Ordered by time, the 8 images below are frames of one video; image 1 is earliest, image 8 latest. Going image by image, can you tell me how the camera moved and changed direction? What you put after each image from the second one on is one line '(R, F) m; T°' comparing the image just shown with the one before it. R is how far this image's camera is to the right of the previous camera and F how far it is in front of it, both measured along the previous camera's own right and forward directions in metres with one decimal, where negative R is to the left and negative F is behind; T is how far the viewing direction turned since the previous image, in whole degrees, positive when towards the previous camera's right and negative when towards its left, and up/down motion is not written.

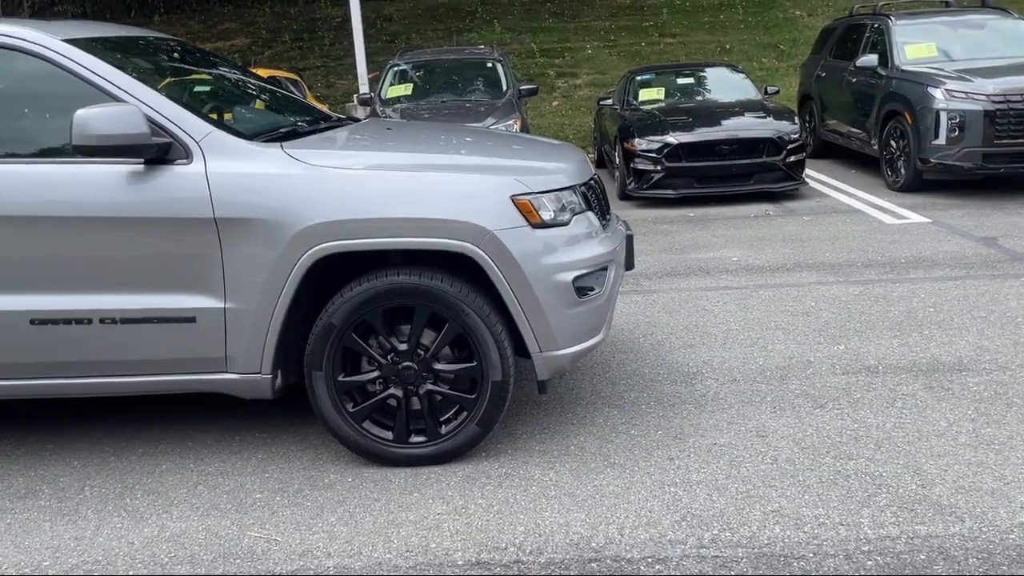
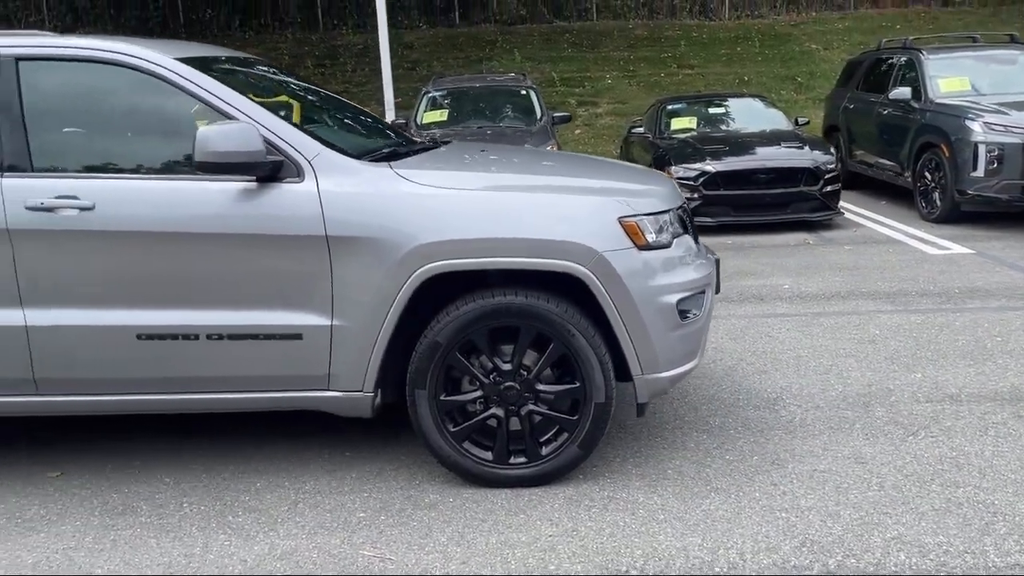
(-0.5, 0.0) m; 0°
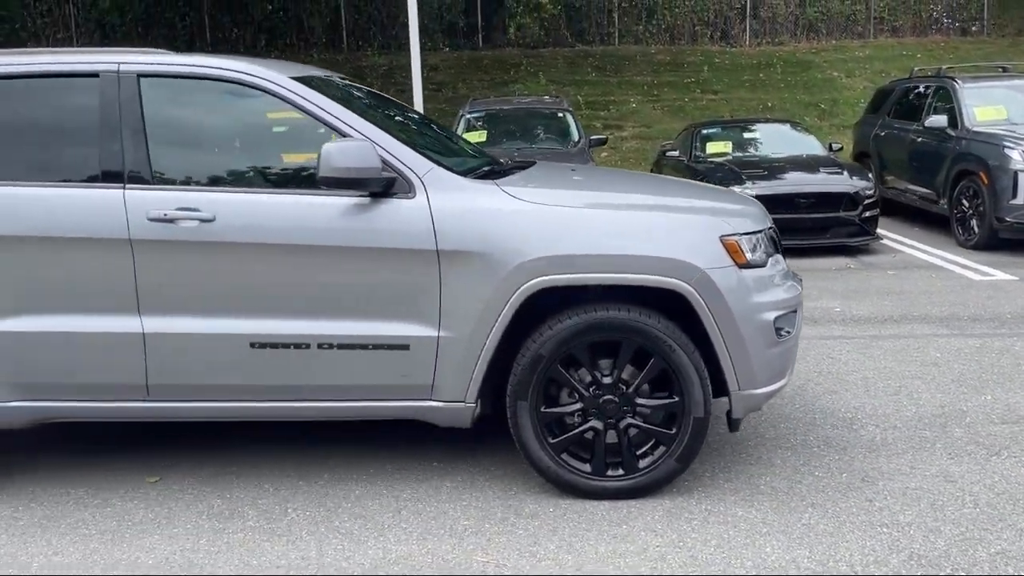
(-0.4, -0.1) m; 0°
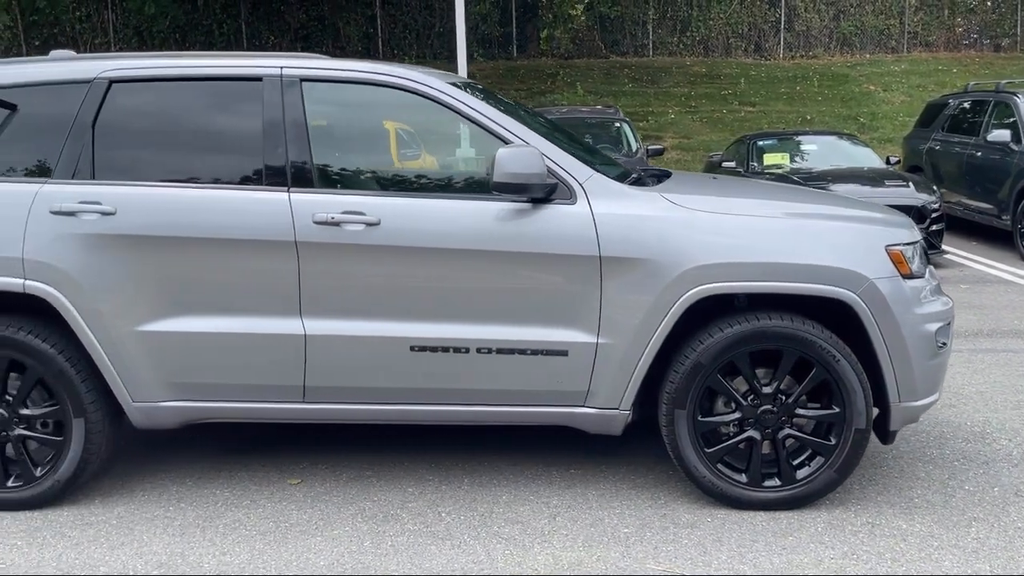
(-0.7, 0.0) m; -1°
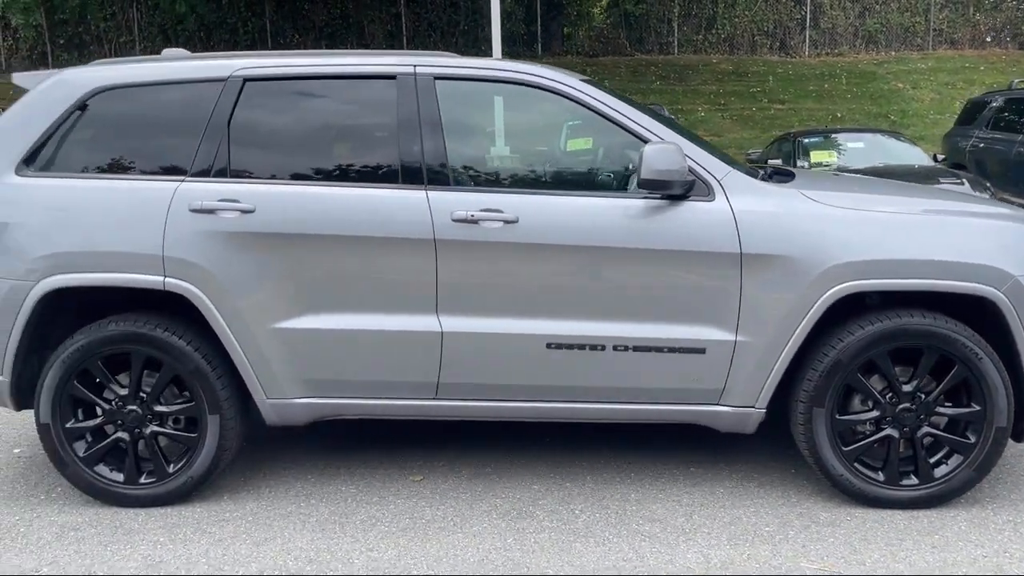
(-0.6, 0.0) m; -1°
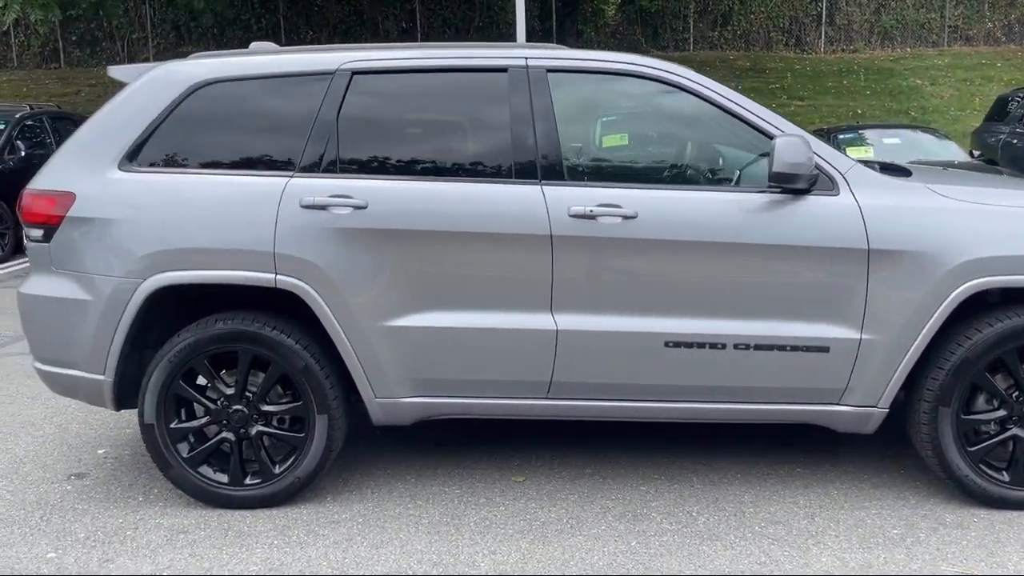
(-0.5, +0.1) m; 0°
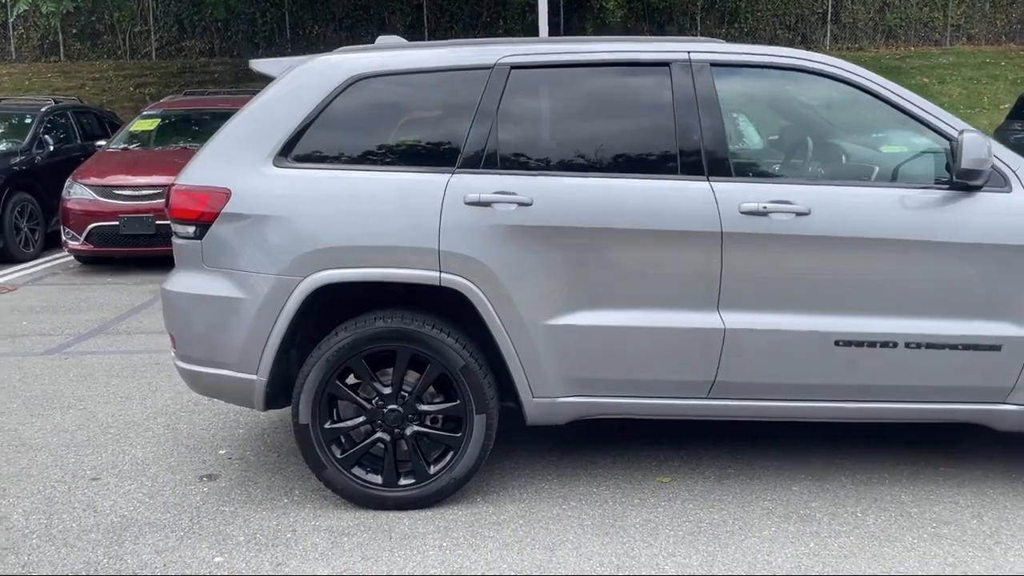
(-0.8, +0.1) m; +1°
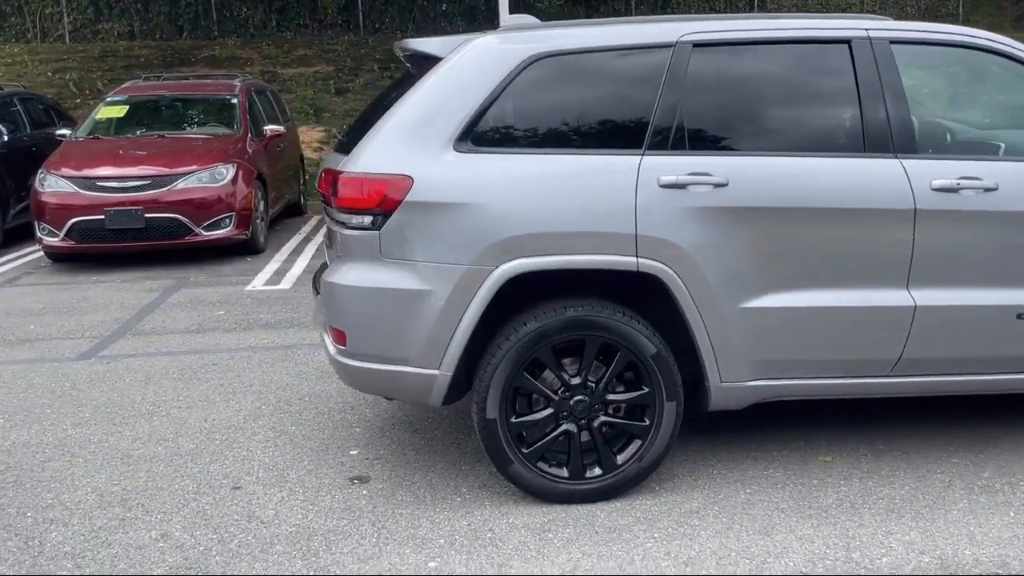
(-1.2, +0.2) m; +6°
